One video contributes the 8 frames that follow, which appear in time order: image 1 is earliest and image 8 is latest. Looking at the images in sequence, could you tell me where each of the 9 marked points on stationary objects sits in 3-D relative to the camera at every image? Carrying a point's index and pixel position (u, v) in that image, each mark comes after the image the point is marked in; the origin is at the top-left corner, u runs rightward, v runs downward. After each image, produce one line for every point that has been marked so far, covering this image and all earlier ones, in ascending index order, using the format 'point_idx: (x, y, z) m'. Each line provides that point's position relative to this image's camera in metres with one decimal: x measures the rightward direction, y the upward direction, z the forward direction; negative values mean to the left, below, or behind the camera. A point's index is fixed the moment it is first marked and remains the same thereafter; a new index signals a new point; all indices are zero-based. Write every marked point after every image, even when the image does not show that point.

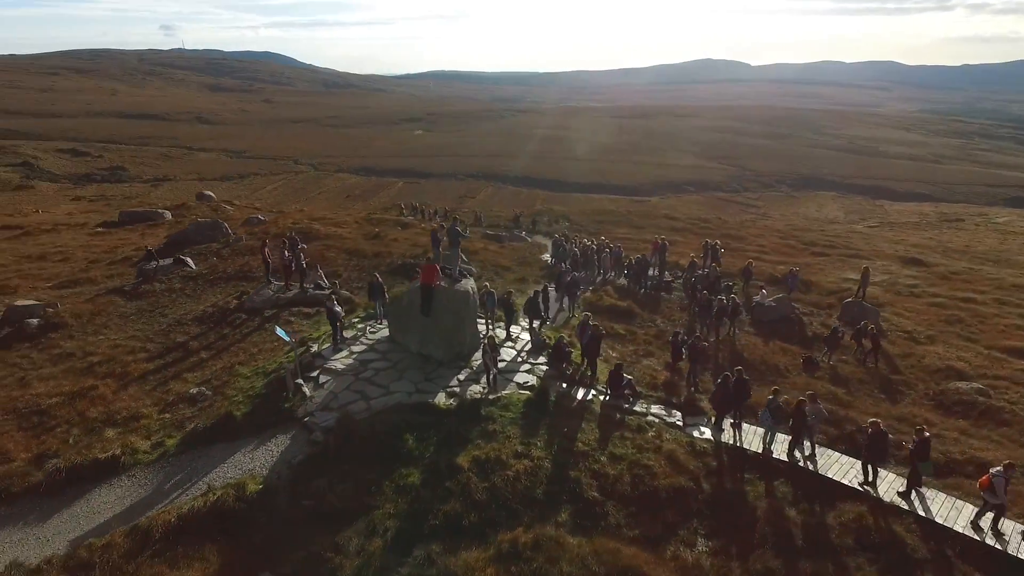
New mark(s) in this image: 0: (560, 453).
0: (+0.9, -3.2, +11.8) m
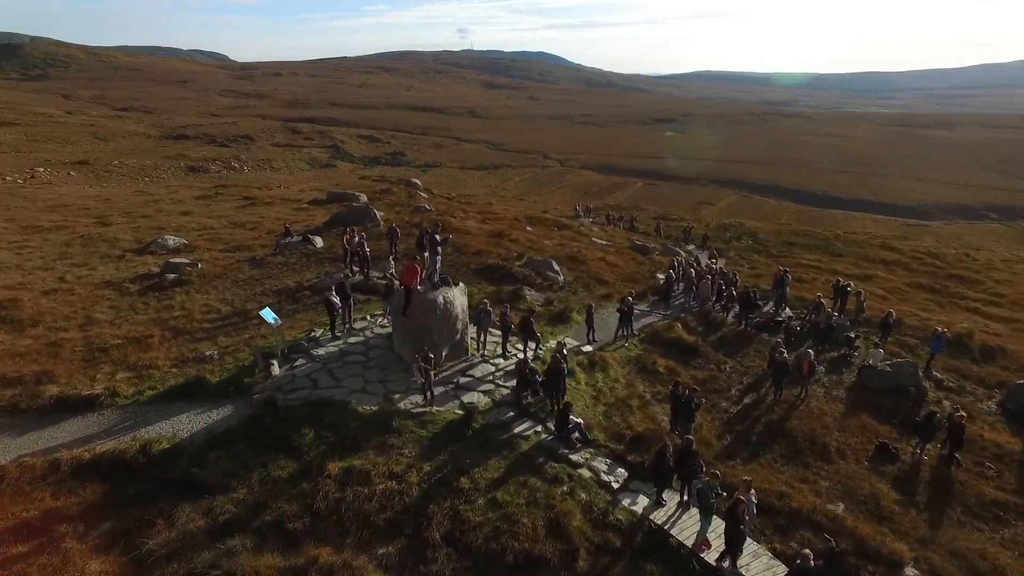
0: (-1.4, -3.6, +11.1) m
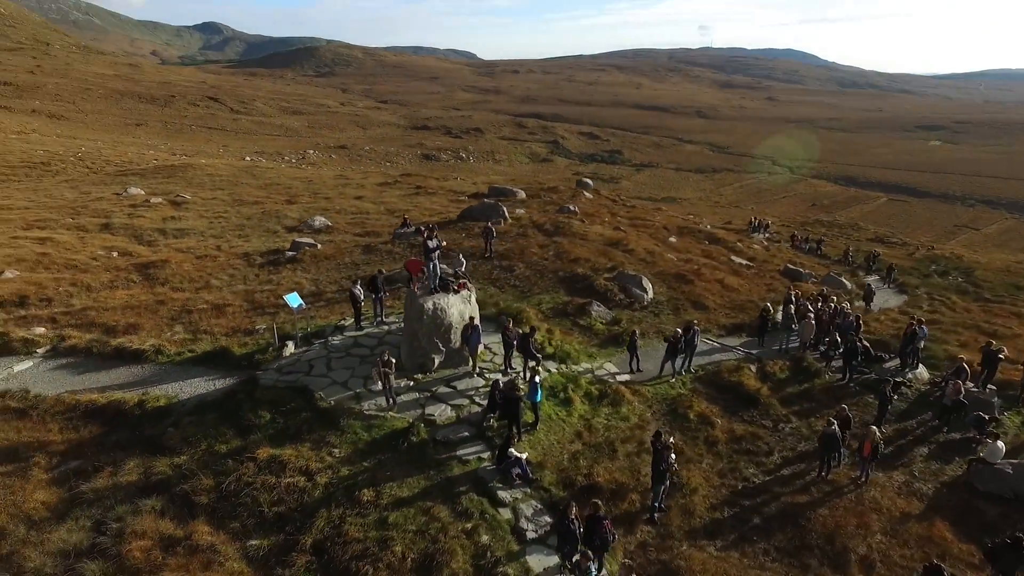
0: (-3.1, -3.7, +11.1) m
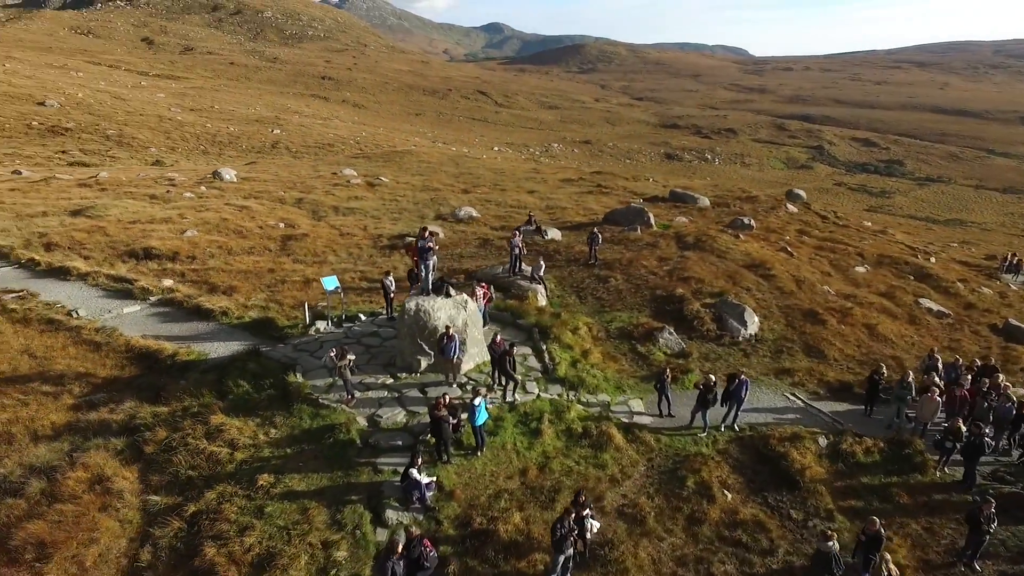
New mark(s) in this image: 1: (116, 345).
0: (-5.0, -3.4, +11.5) m
1: (-10.5, -1.5, +16.3) m
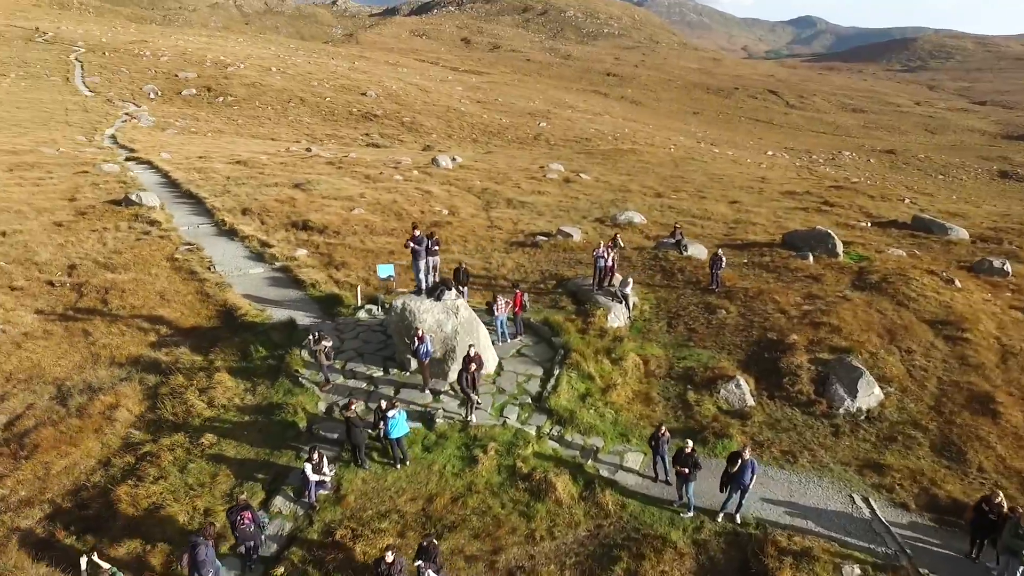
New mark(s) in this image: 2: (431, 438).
0: (-6.4, -2.9, +12.8) m
1: (-9.3, -0.3, +19.3) m
2: (-1.7, -3.1, +12.5) m
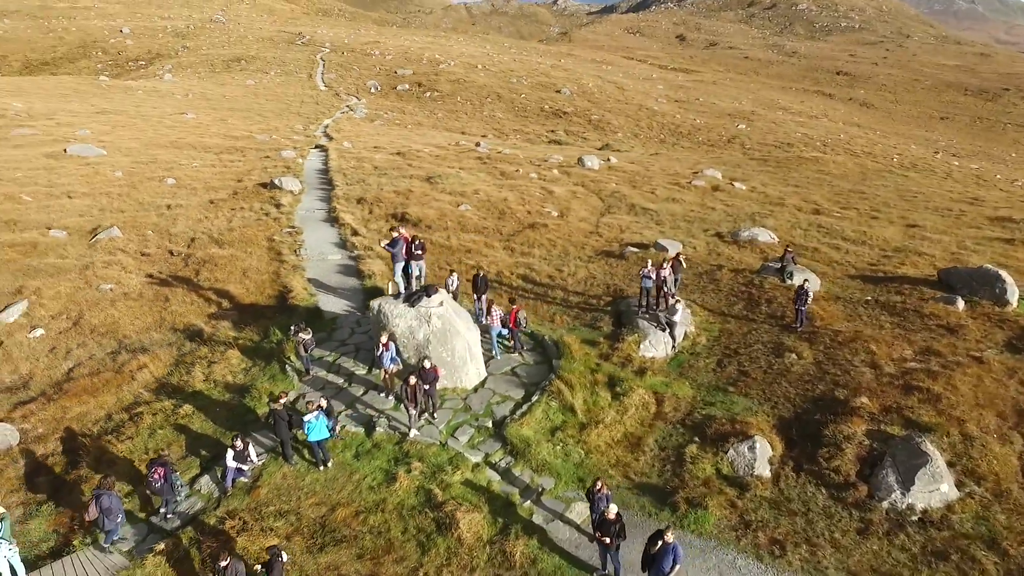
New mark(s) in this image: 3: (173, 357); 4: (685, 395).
0: (-7.3, -2.5, +14.0) m
1: (-7.8, +0.3, +20.9) m
2: (-2.9, -3.2, +12.3) m
3: (-8.9, -1.8, +16.1) m
4: (+4.4, -2.7, +15.5) m
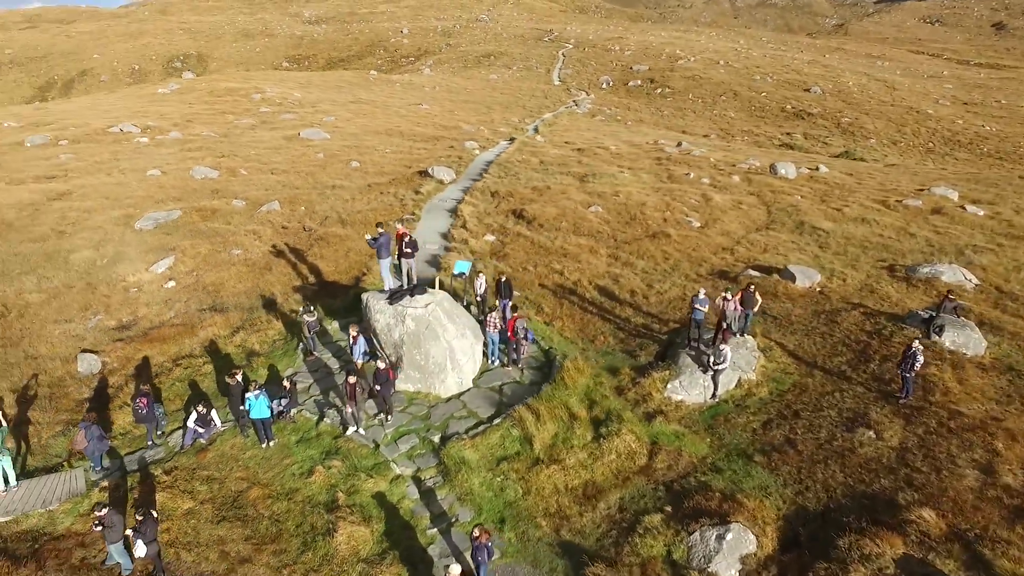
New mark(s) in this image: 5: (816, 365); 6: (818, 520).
0: (-7.5, -1.8, +15.6) m
1: (-5.2, +0.9, +22.2) m
2: (-4.1, -3.0, +12.5) m
3: (-8.1, -0.9, +18.2) m
4: (+3.9, -3.5, +12.9) m
5: (+8.0, -2.0, +16.1) m
6: (+5.7, -4.2, +11.1) m
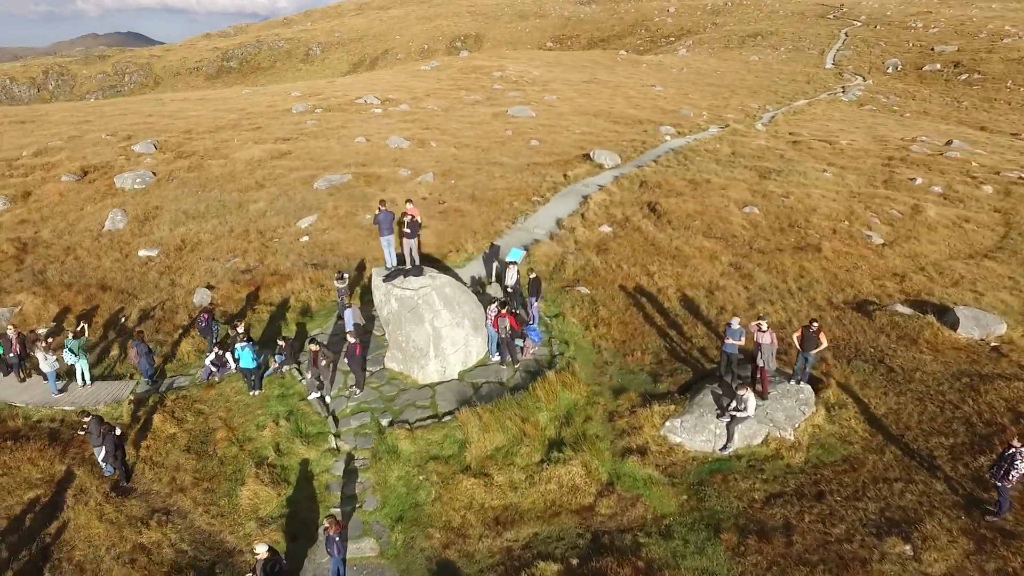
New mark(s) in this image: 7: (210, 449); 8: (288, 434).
0: (-6.7, -0.6, +17.4) m
1: (-1.7, +1.7, +22.6) m
2: (-4.8, -2.2, +13.3) m
3: (-6.2, +0.3, +20.0) m
4: (+2.6, -3.9, +10.8) m
5: (+7.7, -3.1, +12.2) m
6: (+3.5, -4.8, +8.5) m
7: (-6.0, -3.2, +12.3) m
8: (-4.4, -2.9, +12.2) m
